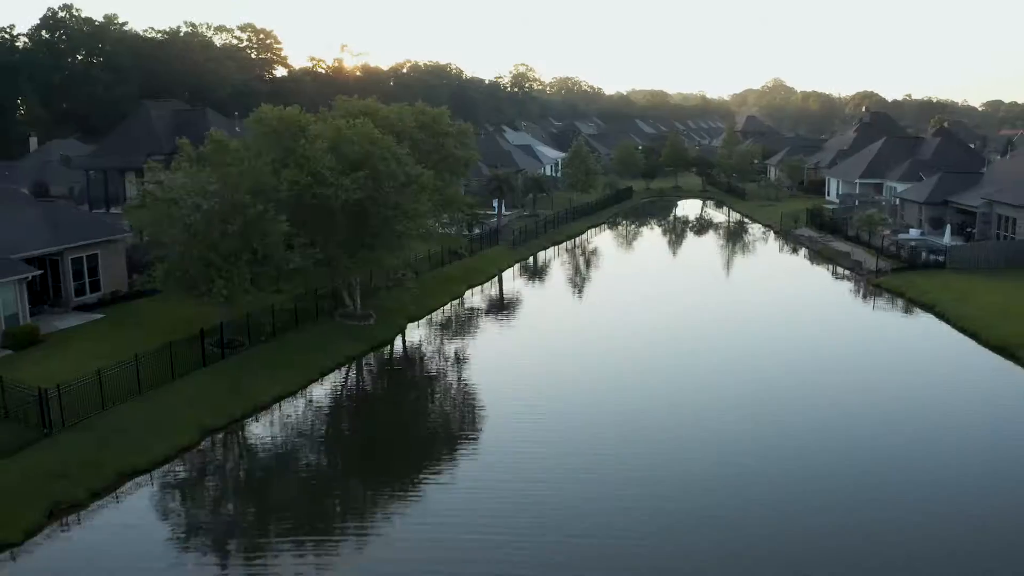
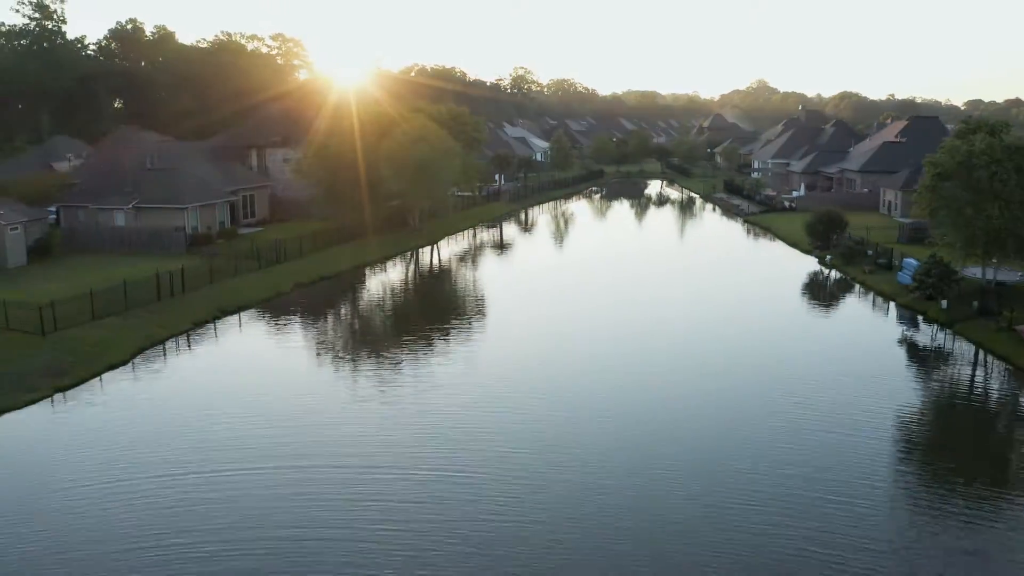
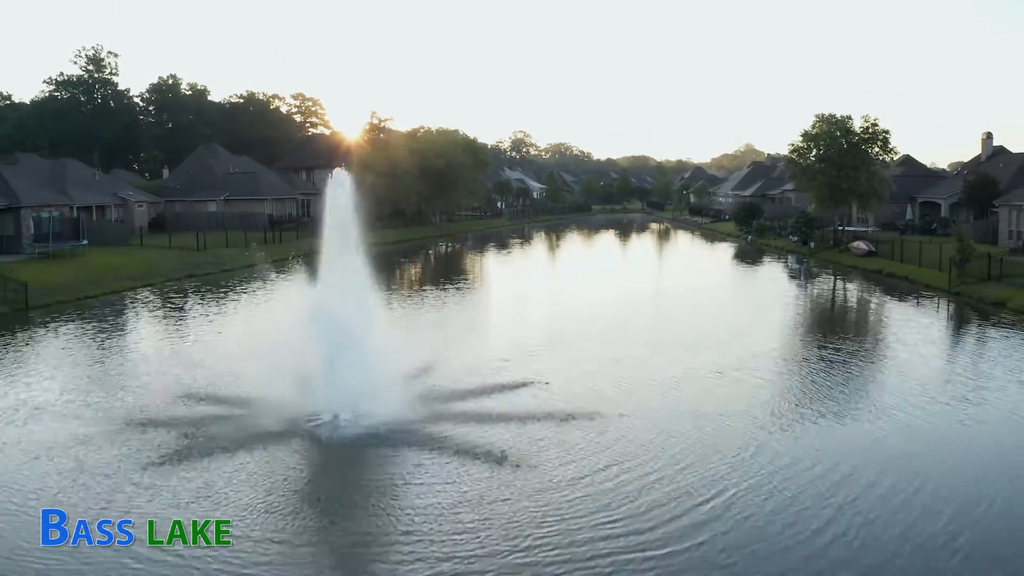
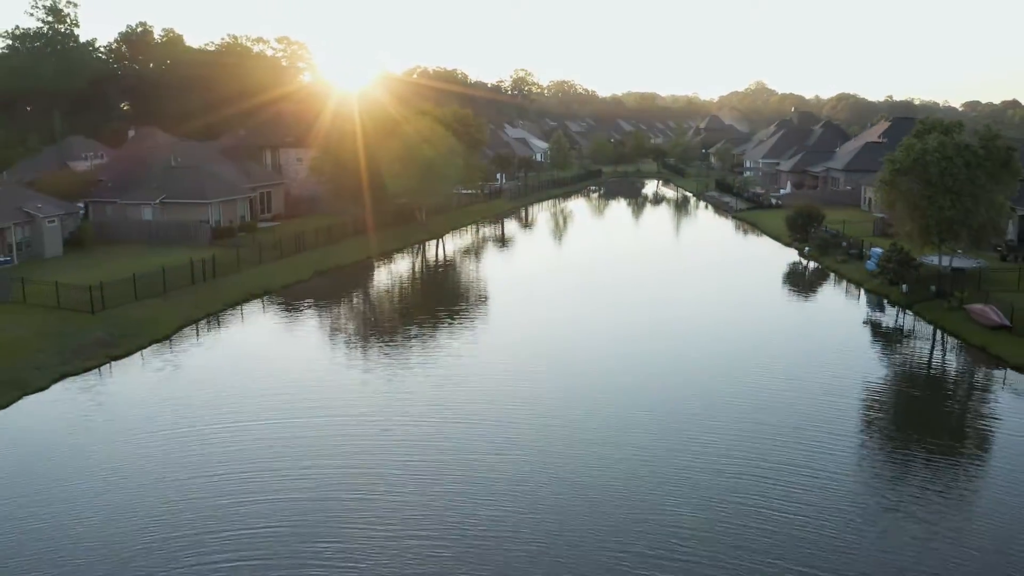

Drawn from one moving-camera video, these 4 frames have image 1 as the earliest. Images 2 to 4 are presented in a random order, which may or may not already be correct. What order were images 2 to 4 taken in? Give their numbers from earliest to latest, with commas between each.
2, 4, 3
